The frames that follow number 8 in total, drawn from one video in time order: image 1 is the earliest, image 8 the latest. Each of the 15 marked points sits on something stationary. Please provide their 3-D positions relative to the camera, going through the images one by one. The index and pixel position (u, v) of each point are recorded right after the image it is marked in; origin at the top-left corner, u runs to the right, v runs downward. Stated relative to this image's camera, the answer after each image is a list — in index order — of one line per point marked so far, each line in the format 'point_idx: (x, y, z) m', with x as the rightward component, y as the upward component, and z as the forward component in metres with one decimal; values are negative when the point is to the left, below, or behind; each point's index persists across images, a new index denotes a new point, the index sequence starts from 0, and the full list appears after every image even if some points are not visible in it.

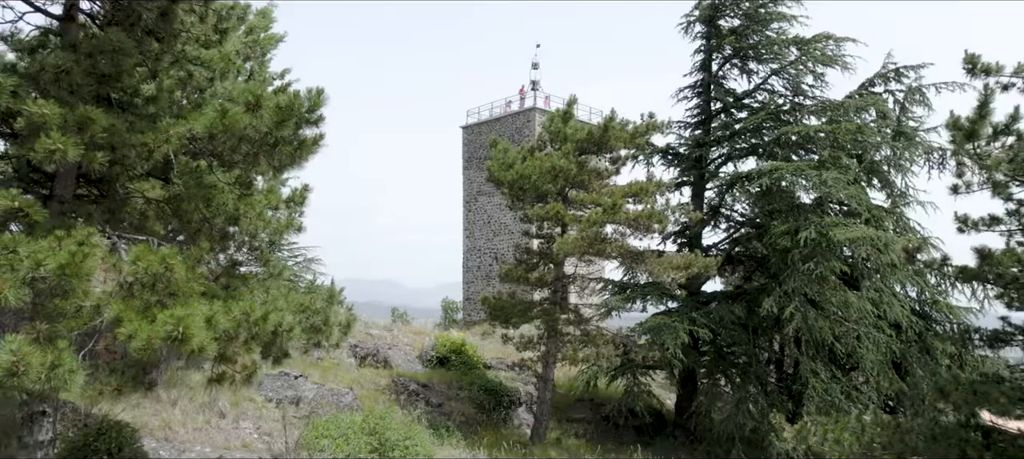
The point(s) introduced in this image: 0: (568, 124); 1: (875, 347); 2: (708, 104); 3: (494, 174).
0: (+0.9, +1.7, +10.2) m
1: (+6.1, -2.0, +10.5) m
2: (+4.2, +2.7, +13.3) m
3: (-0.3, +0.9, +10.2) m
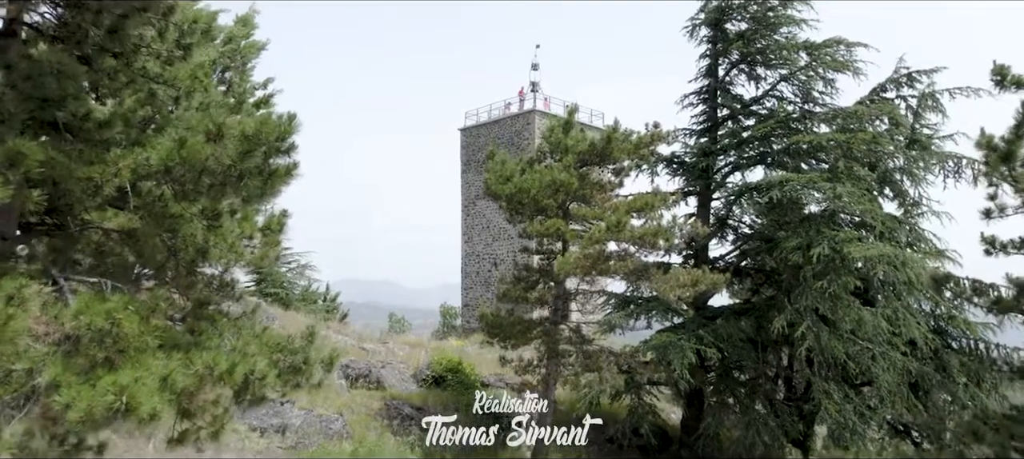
0: (+0.9, +1.5, +9.7) m
1: (+6.1, -2.2, +10.0) m
2: (+4.2, +2.4, +12.8) m
3: (-0.3, +0.7, +9.7) m
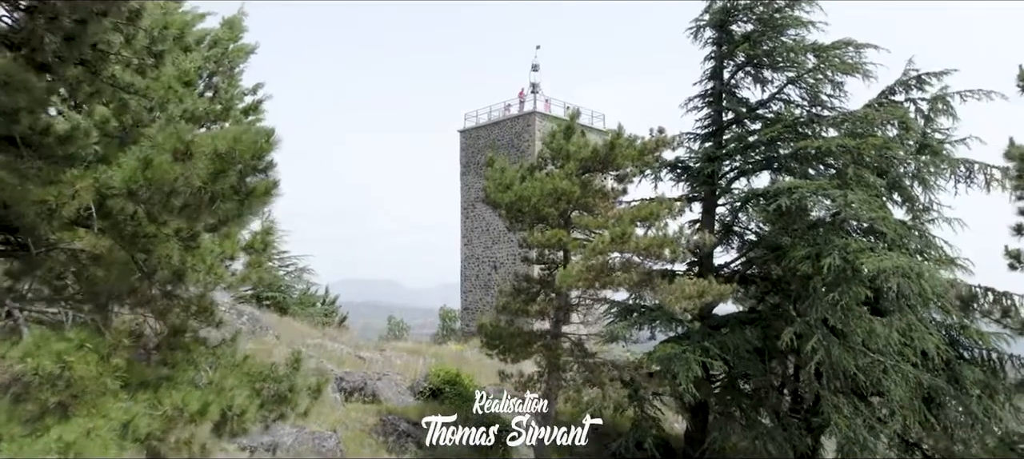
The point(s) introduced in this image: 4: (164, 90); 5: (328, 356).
0: (+0.9, +1.4, +9.4) m
1: (+6.1, -2.4, +9.7) m
2: (+4.2, +2.3, +12.5) m
3: (-0.3, +0.5, +9.4) m
4: (-2.8, +1.1, +5.0) m
5: (-3.9, -2.7, +13.1) m
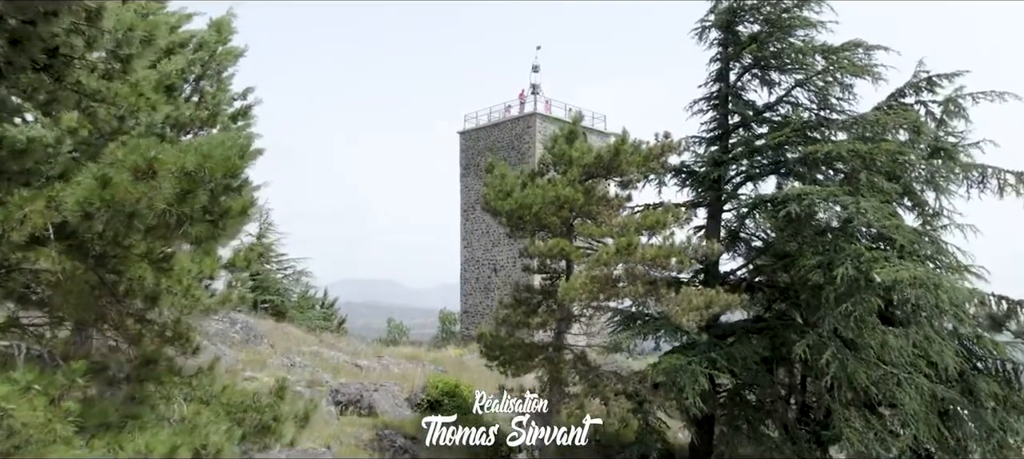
0: (+0.9, +1.2, +9.1) m
1: (+6.1, -2.5, +9.4) m
2: (+4.2, +2.2, +12.1) m
3: (-0.3, +0.4, +9.1) m
4: (-2.8, +1.0, +4.6) m
5: (-3.9, -2.8, +12.7) m
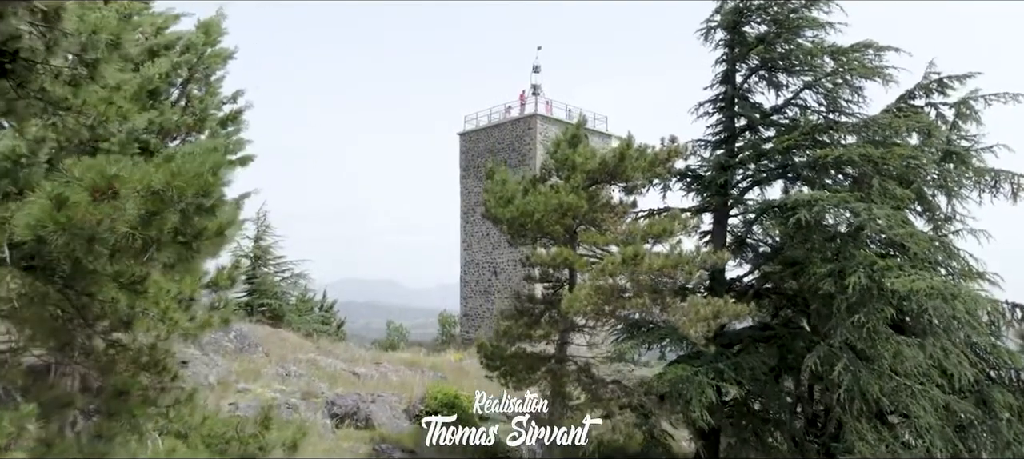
0: (+0.9, +1.1, +8.8) m
1: (+6.2, -2.6, +9.1) m
2: (+4.2, +2.1, +11.8) m
3: (-0.3, +0.3, +8.8) m
4: (-2.8, +0.9, +4.3) m
5: (-3.8, -2.9, +12.4) m
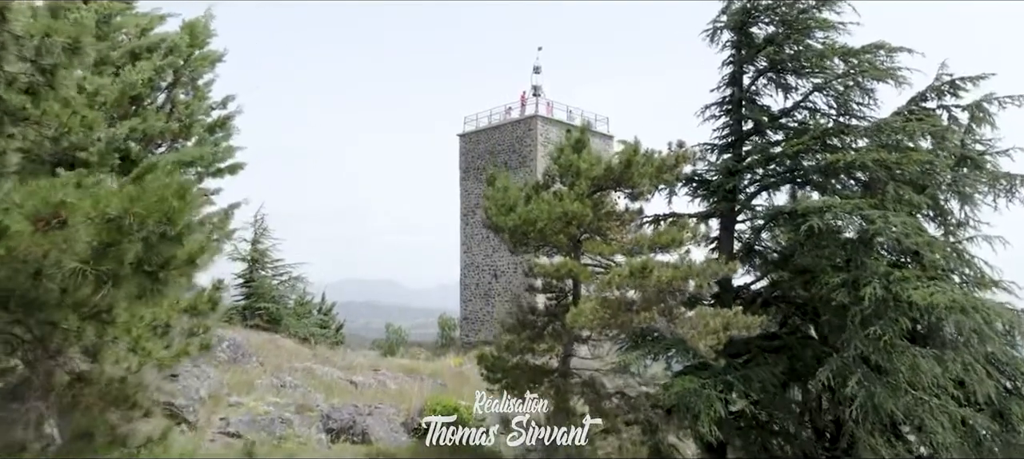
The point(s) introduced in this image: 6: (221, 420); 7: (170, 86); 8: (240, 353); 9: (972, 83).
0: (+0.9, +1.0, +8.5) m
1: (+6.2, -2.7, +8.7) m
2: (+4.2, +2.0, +11.5) m
3: (-0.3, +0.2, +8.4) m
4: (-2.7, +0.8, +4.0) m
5: (-3.8, -3.0, +12.1) m
6: (-4.0, -2.6, +8.6) m
7: (-4.1, +1.7, +7.4) m
8: (-5.4, -2.4, +12.3) m
9: (+8.9, +2.8, +12.0) m
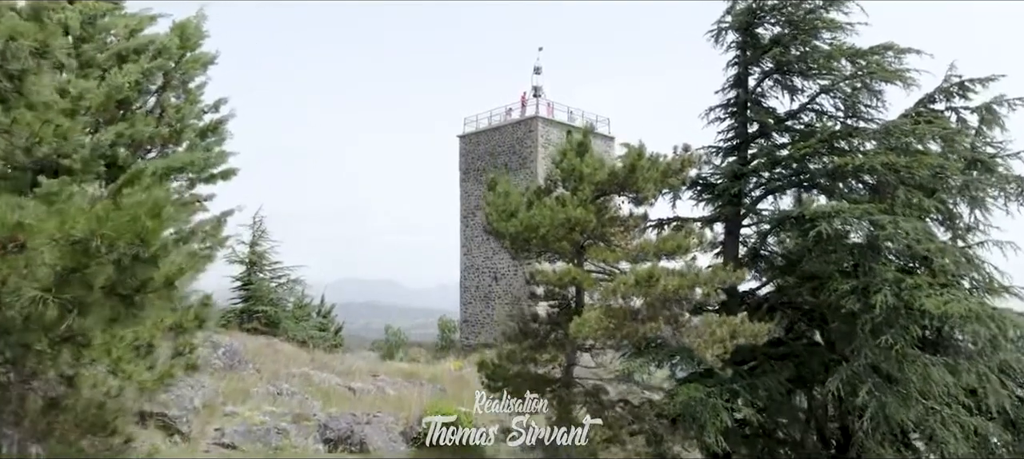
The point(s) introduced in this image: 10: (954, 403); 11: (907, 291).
0: (+1.0, +0.9, +8.2) m
1: (+6.2, -2.8, +8.5) m
2: (+4.2, +1.9, +11.3) m
3: (-0.3, +0.1, +8.2) m
4: (-2.7, +0.7, +3.8) m
5: (-3.8, -3.1, +11.9) m
6: (-4.0, -2.7, +8.4) m
7: (-4.1, +1.6, +7.1) m
8: (-5.4, -2.5, +12.1) m
9: (+8.9, +2.7, +11.8) m
10: (+6.3, -2.5, +8.9) m
11: (+5.2, -0.8, +8.2) m
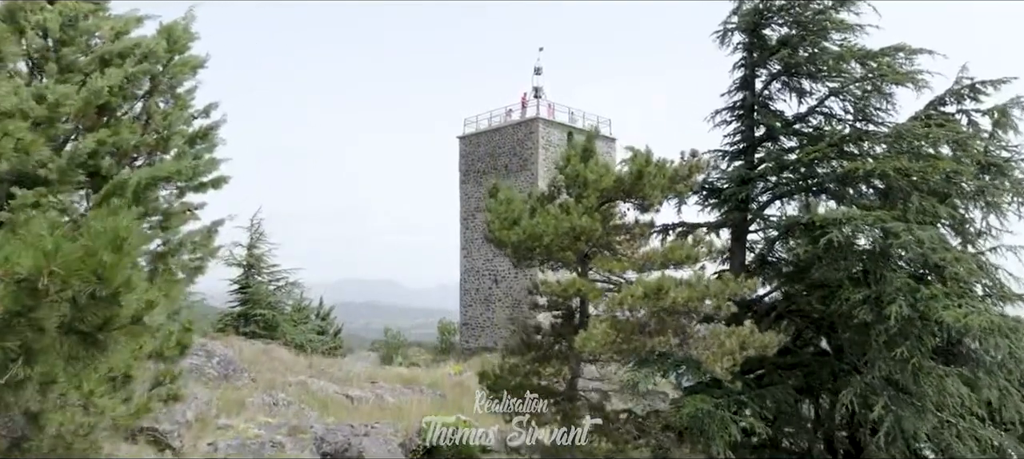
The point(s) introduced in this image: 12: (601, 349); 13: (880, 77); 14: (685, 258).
0: (+1.0, +0.8, +8.0) m
1: (+6.2, -2.9, +8.3) m
2: (+4.3, +1.8, +11.0) m
3: (-0.2, 0.0, +8.0) m
4: (-2.7, +0.6, +3.5) m
5: (-3.8, -3.2, +11.6) m
6: (-4.0, -2.8, +8.1) m
7: (-4.0, +1.5, +6.9) m
8: (-5.3, -2.6, +11.8) m
9: (+9.0, +2.6, +11.5) m
10: (+6.4, -2.6, +8.6) m
11: (+5.2, -0.9, +7.9) m
12: (+1.0, -1.3, +6.9) m
13: (+5.9, +2.5, +10.0) m
14: (+2.0, -0.3, +7.3) m
